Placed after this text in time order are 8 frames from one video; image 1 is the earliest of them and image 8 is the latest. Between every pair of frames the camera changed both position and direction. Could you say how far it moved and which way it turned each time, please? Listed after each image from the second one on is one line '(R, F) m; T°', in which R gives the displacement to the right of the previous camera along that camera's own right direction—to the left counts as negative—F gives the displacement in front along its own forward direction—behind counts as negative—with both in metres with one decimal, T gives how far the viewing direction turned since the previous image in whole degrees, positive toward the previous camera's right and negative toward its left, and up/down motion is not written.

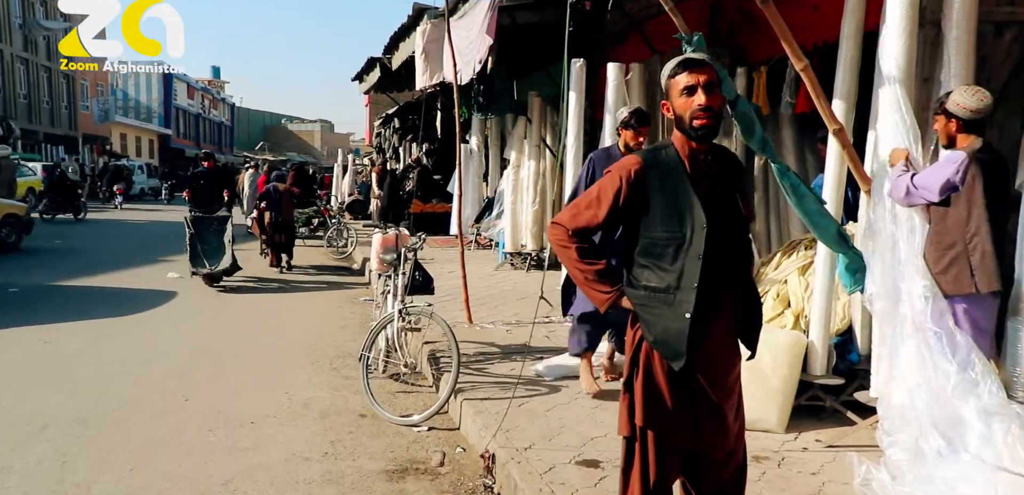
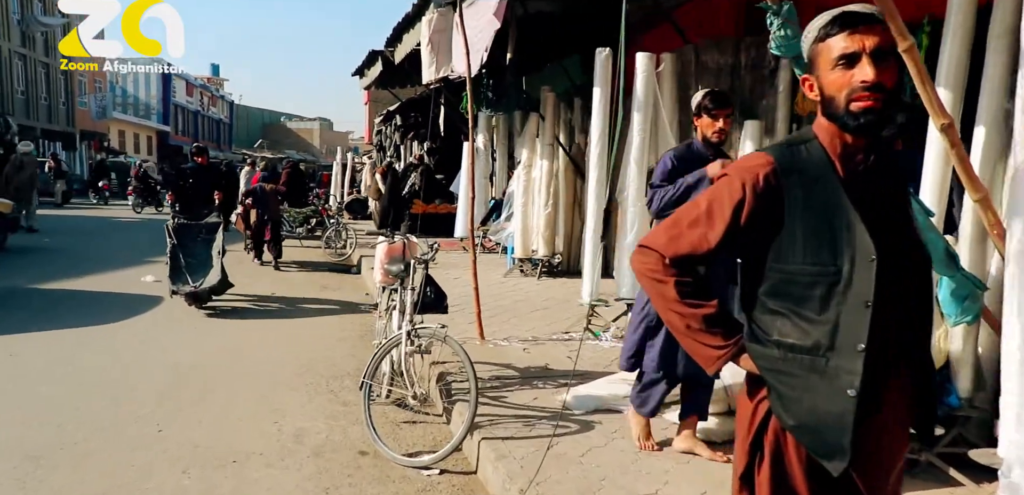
(-0.1, +0.7) m; 0°
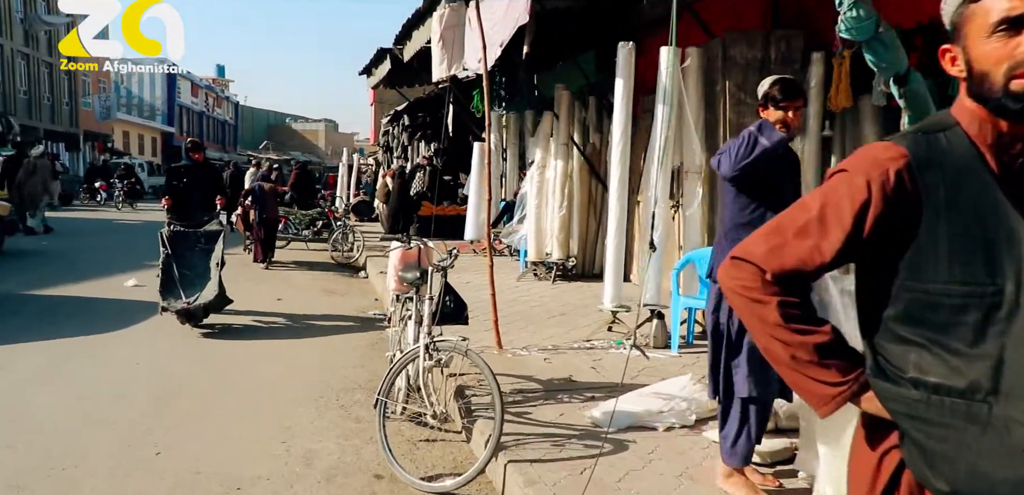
(-0.1, +0.3) m; 0°
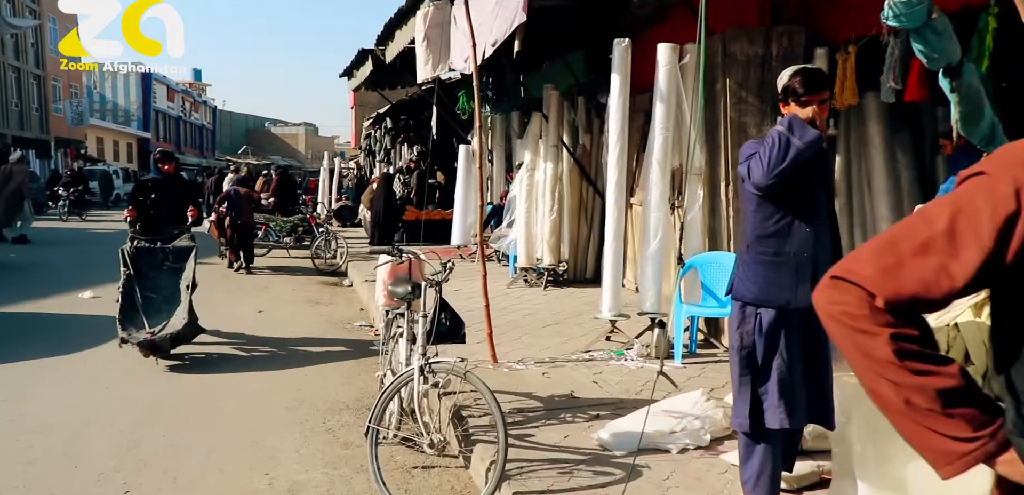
(-0.1, +0.3) m; +1°
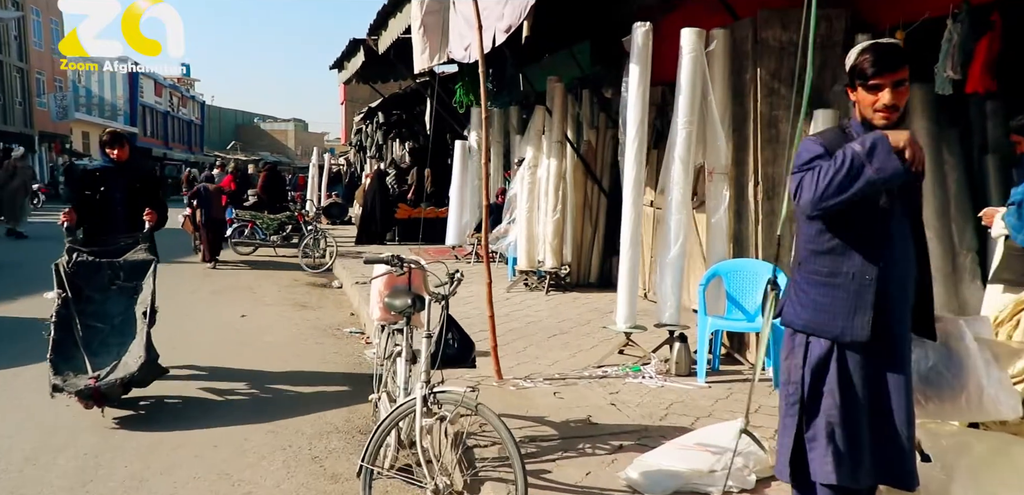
(-0.1, +0.6) m; +1°
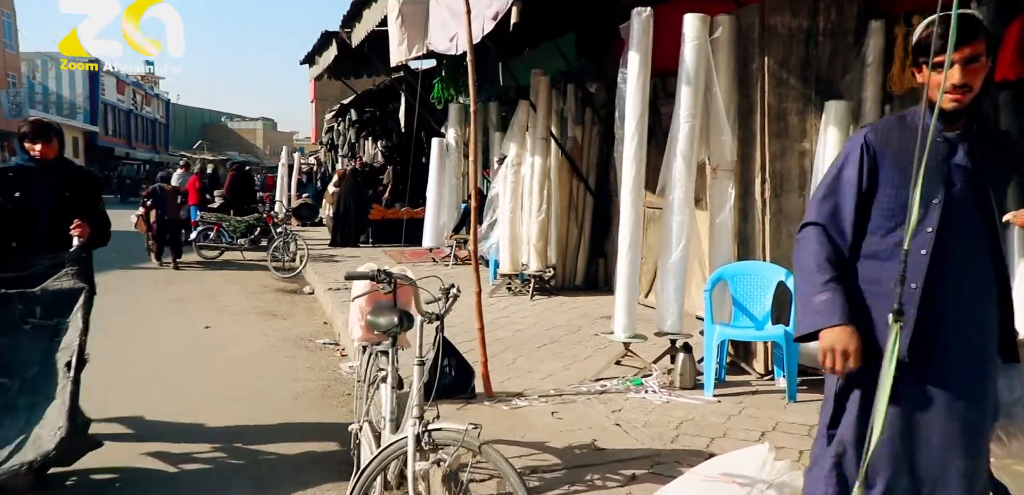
(-0.1, +0.4) m; +2°
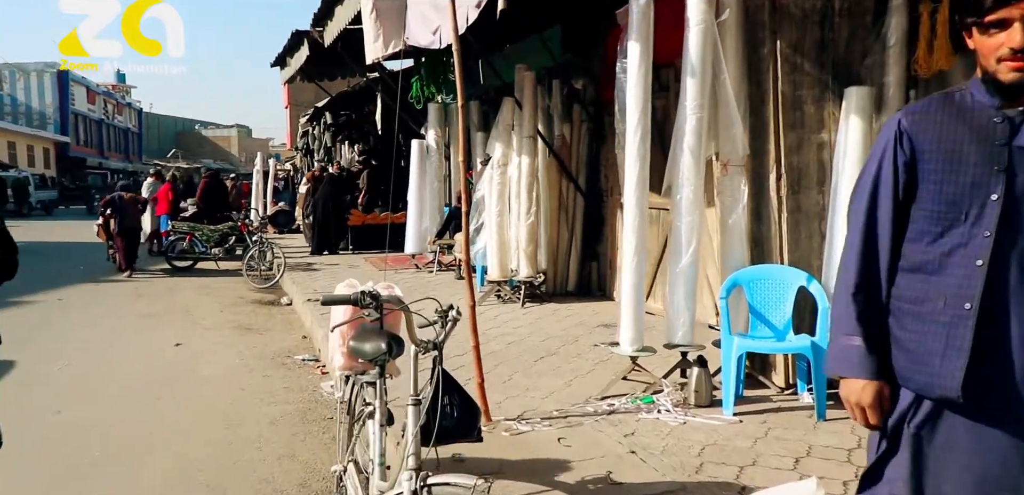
(-0.1, +0.5) m; +1°
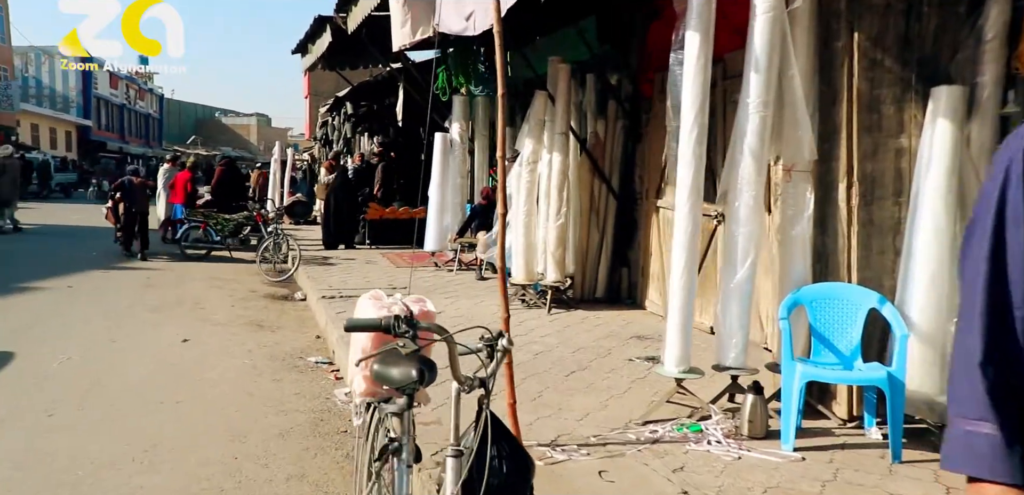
(-0.1, +0.5) m; -1°
